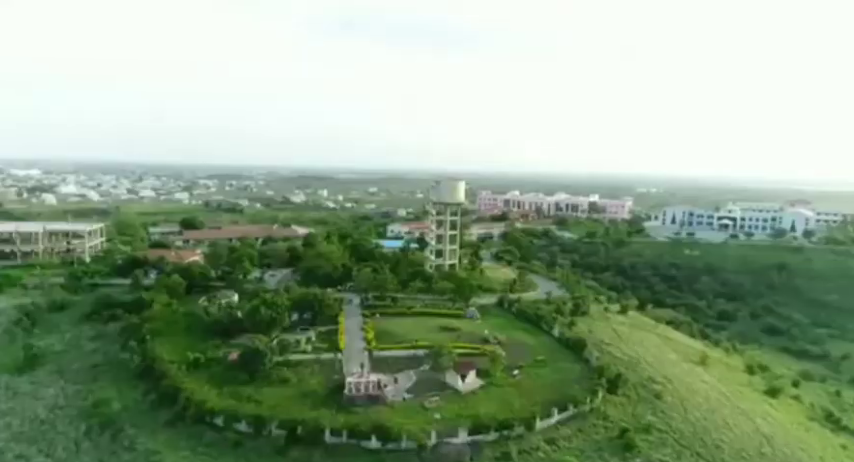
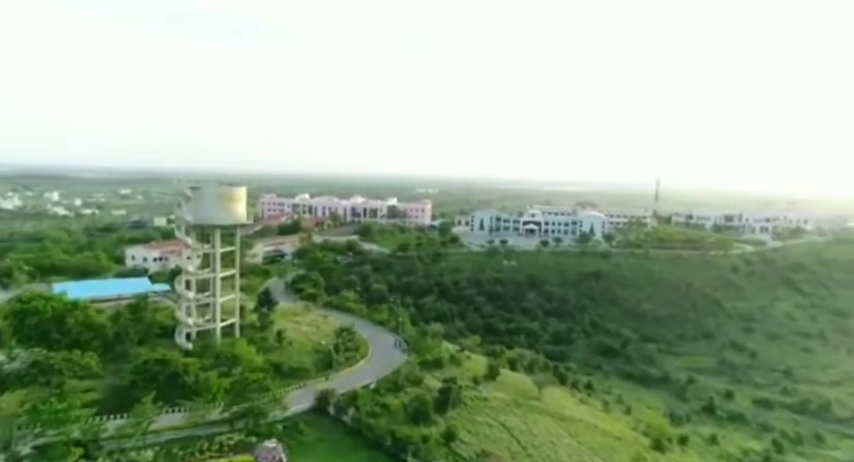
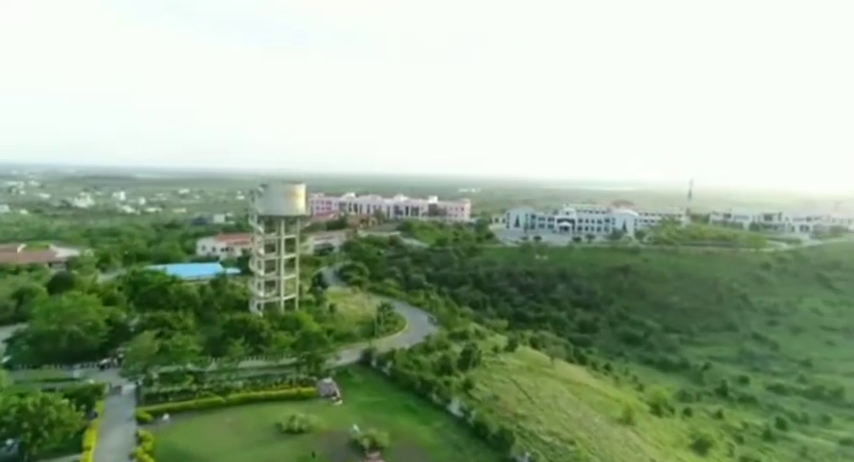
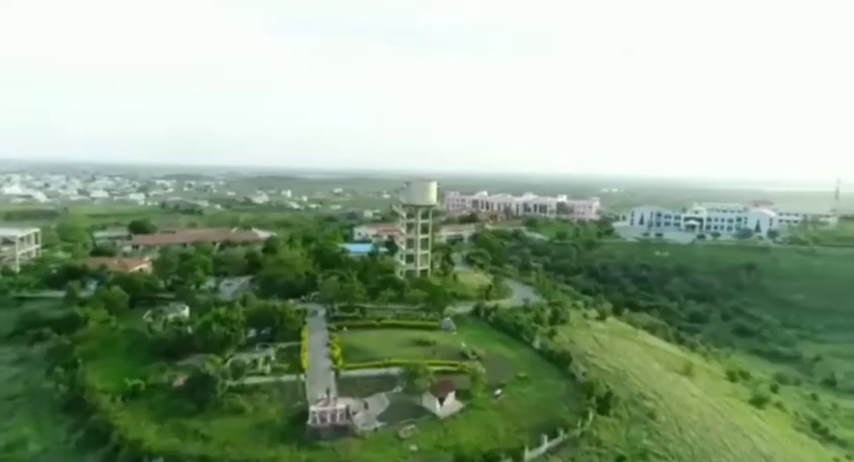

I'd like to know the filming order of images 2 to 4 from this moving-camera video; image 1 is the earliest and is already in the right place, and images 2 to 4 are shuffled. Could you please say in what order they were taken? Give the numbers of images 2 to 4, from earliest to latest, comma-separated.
4, 3, 2
